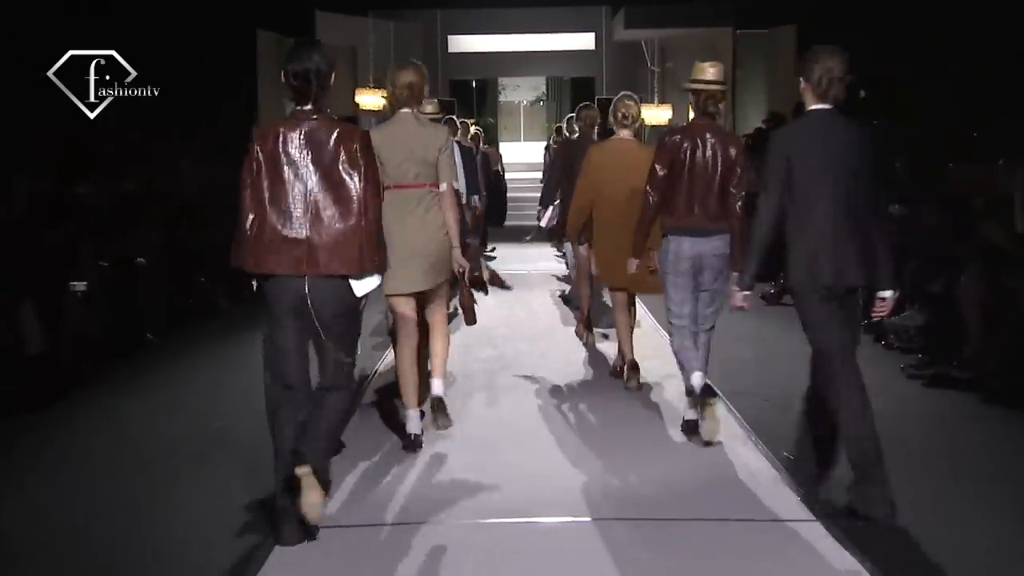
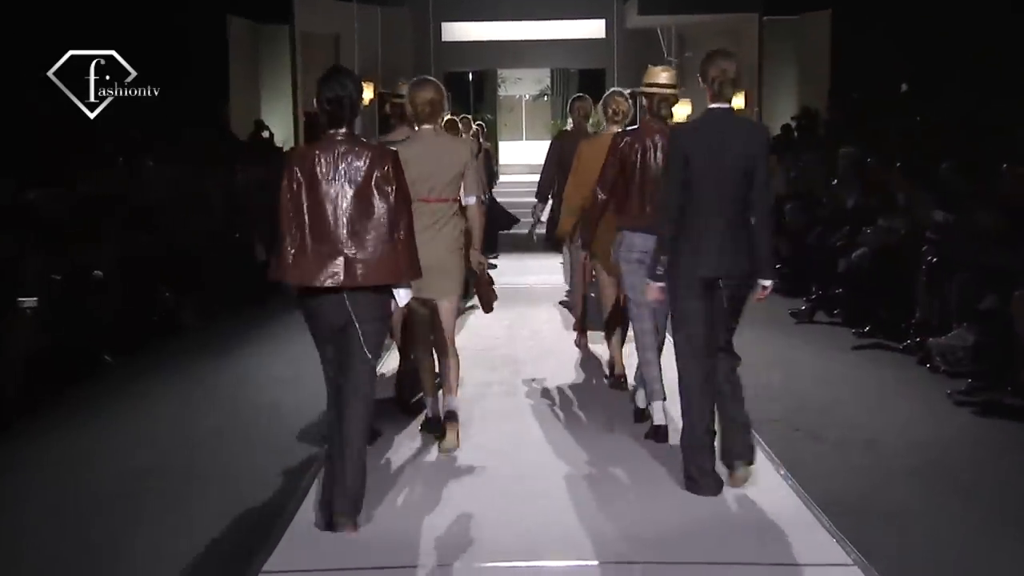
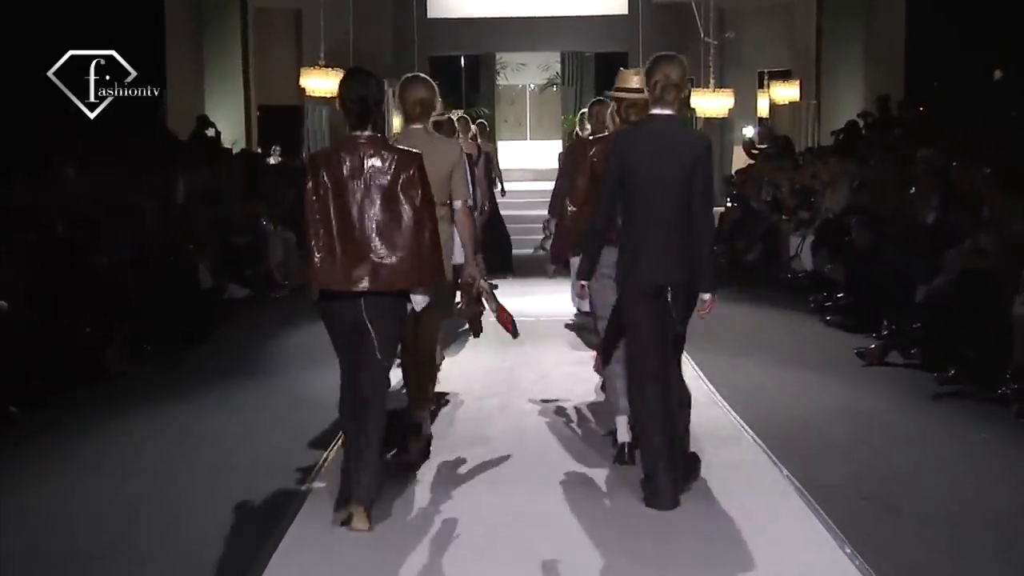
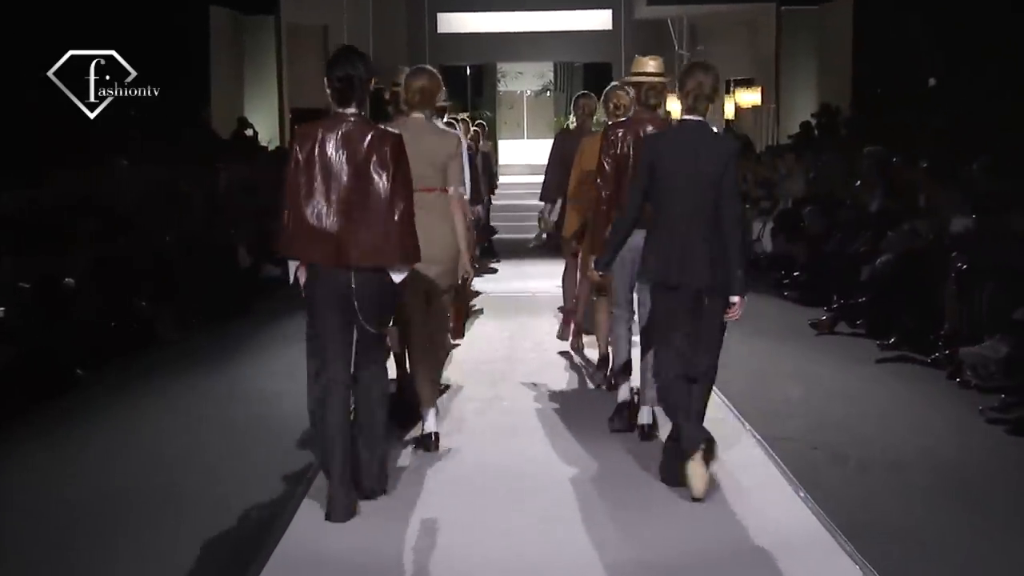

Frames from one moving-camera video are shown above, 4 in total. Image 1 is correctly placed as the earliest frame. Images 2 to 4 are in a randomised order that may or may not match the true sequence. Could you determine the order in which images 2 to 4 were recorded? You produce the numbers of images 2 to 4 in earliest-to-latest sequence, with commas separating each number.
2, 4, 3
